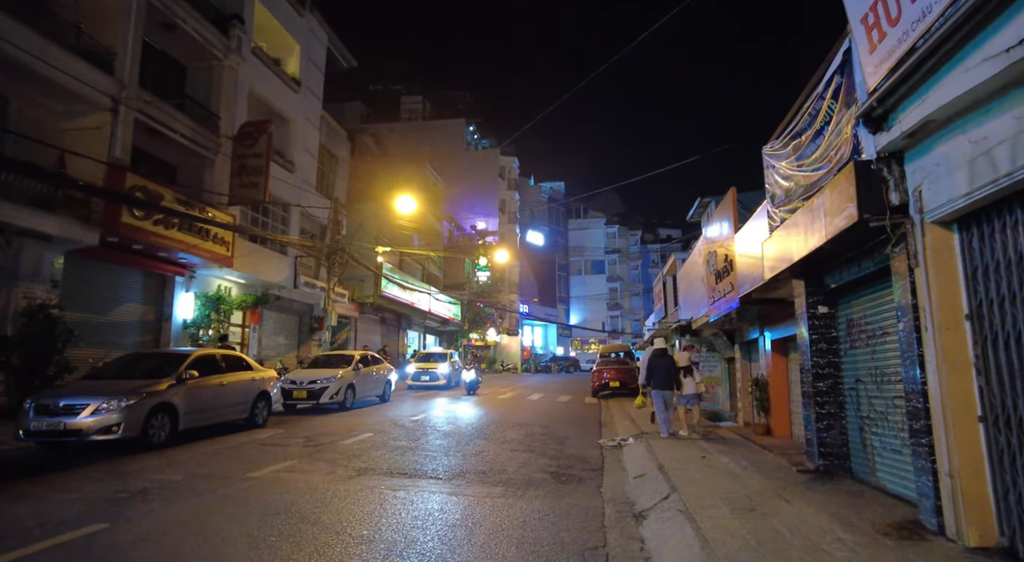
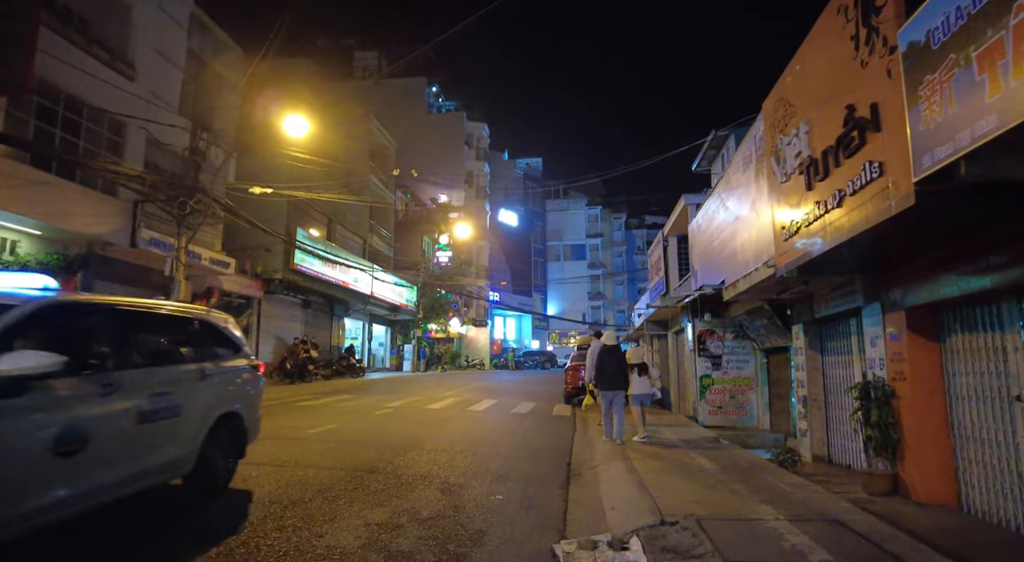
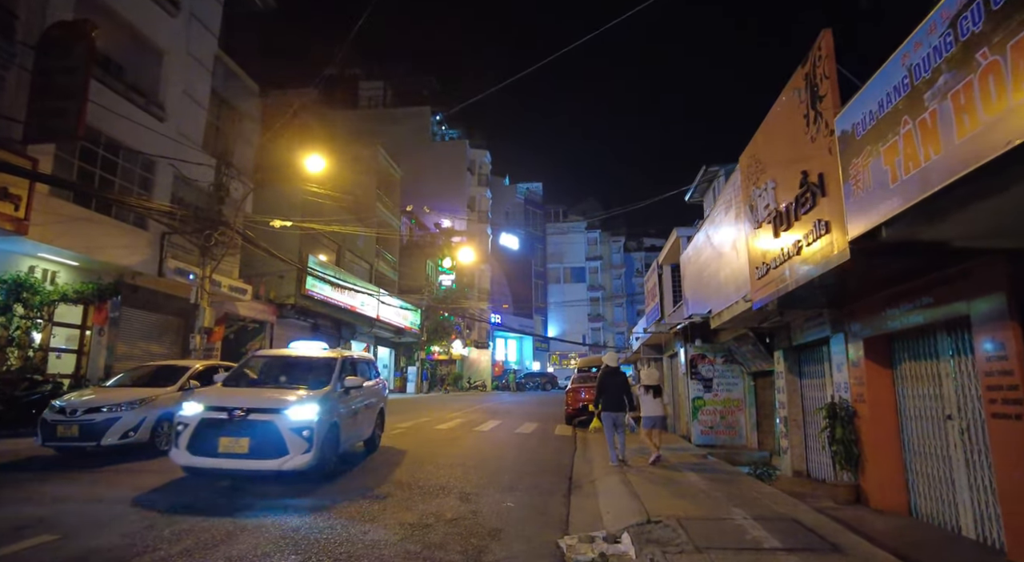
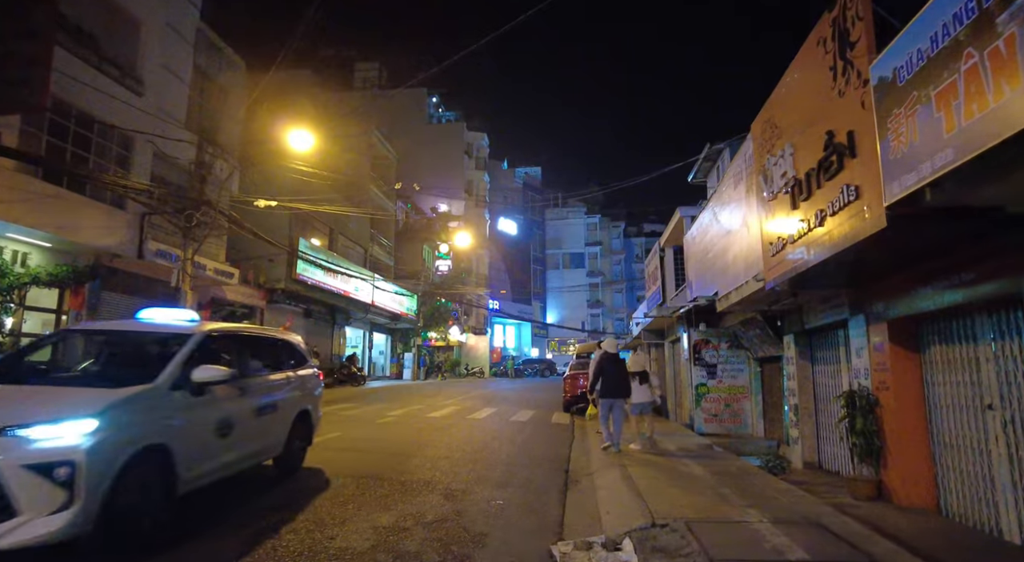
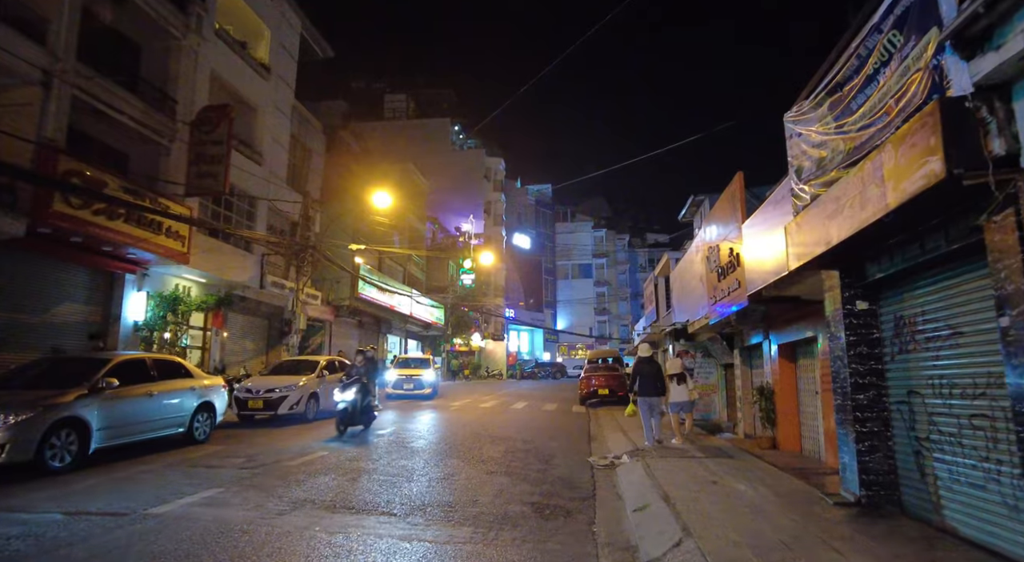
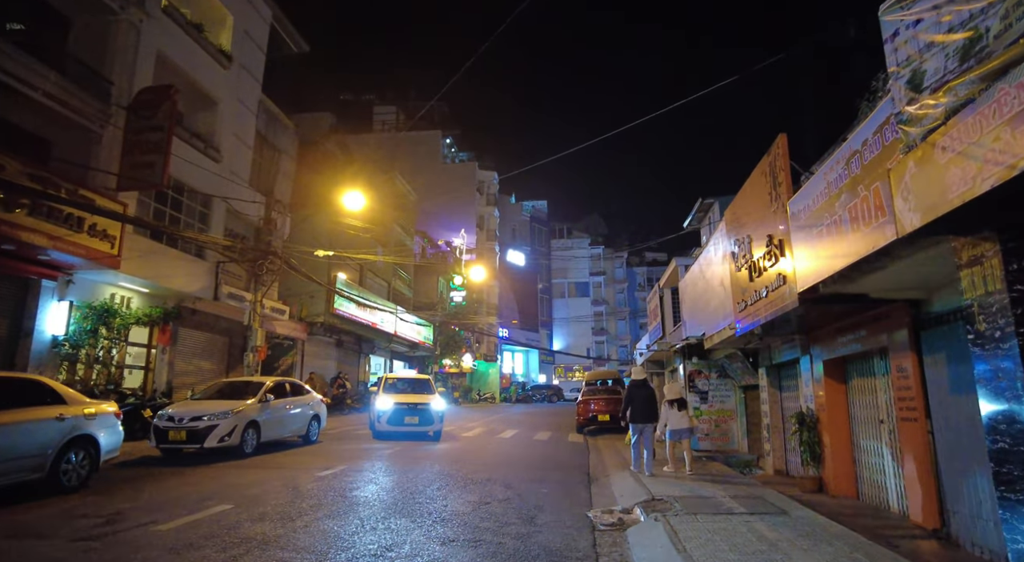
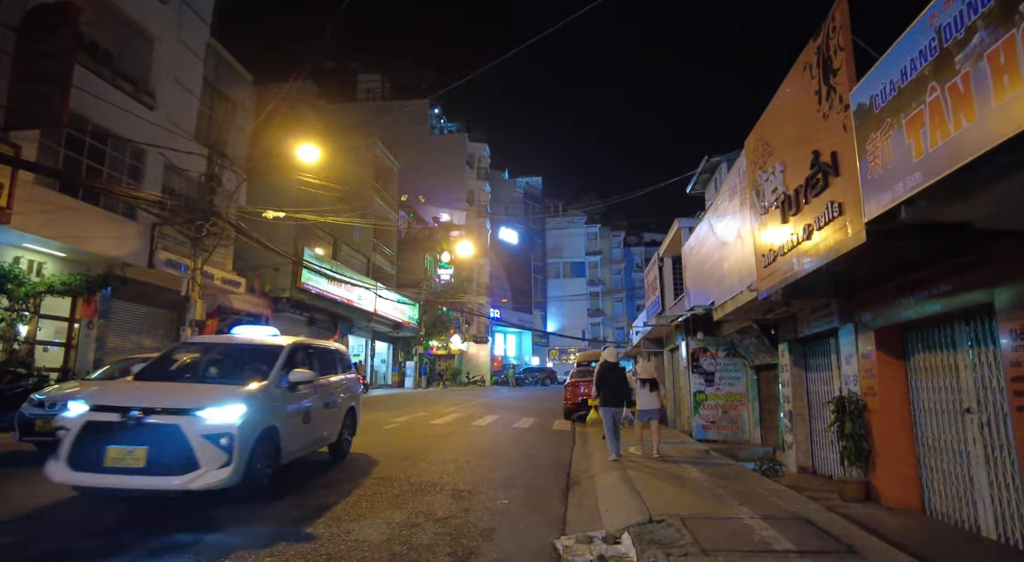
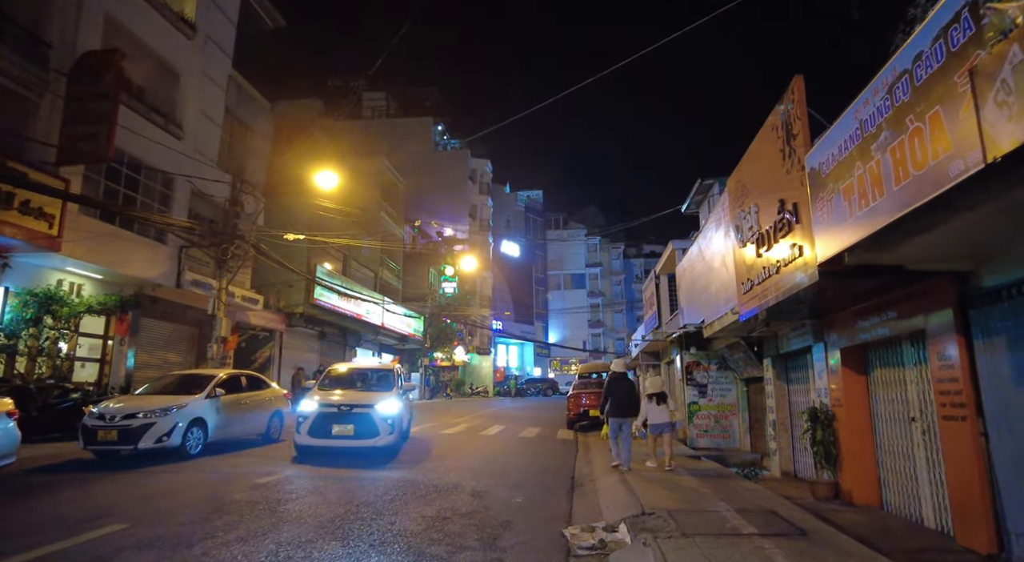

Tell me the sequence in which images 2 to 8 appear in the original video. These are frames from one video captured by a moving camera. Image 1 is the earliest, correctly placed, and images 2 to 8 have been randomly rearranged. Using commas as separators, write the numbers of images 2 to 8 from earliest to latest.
5, 6, 8, 3, 7, 4, 2
